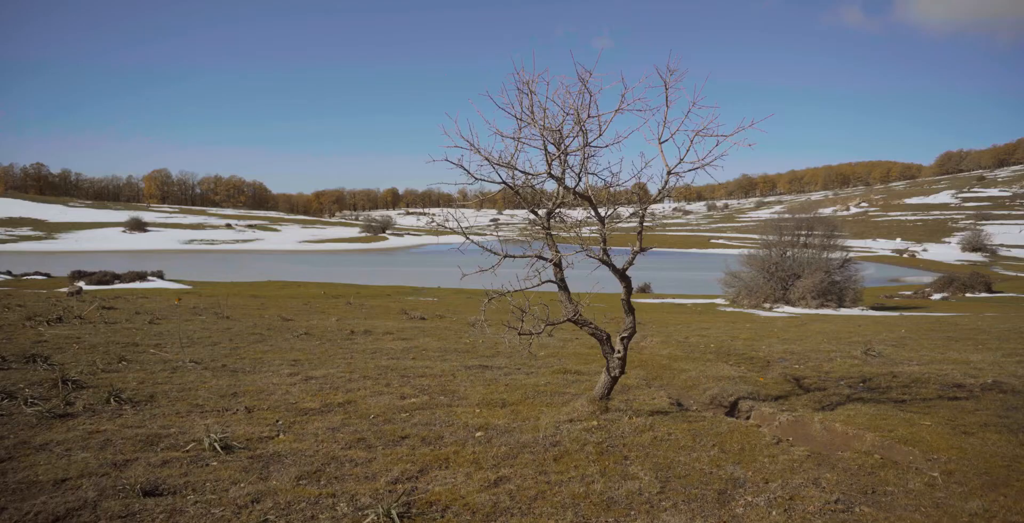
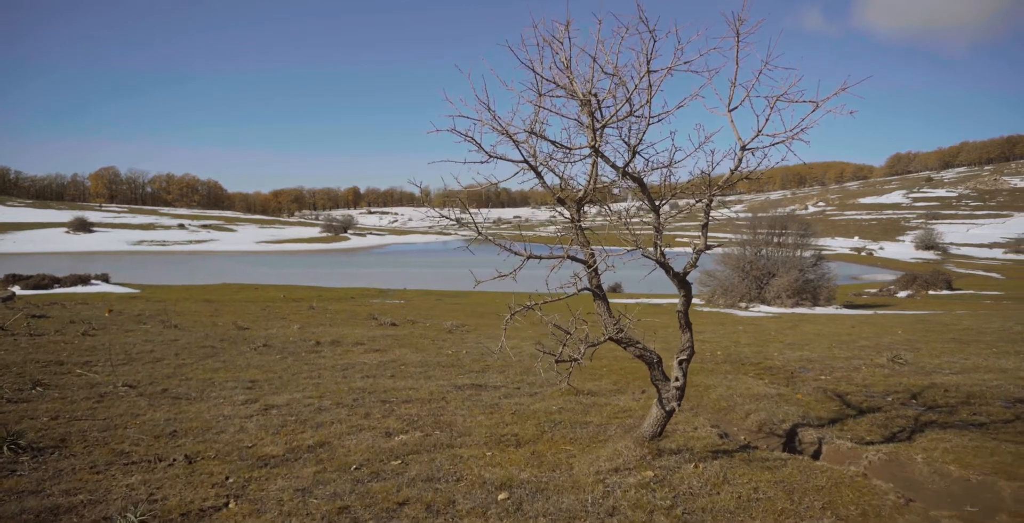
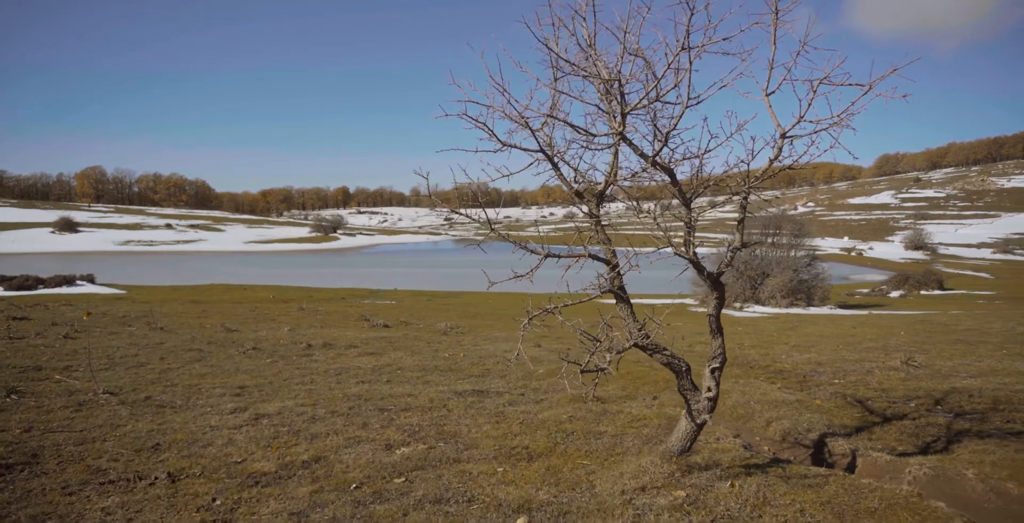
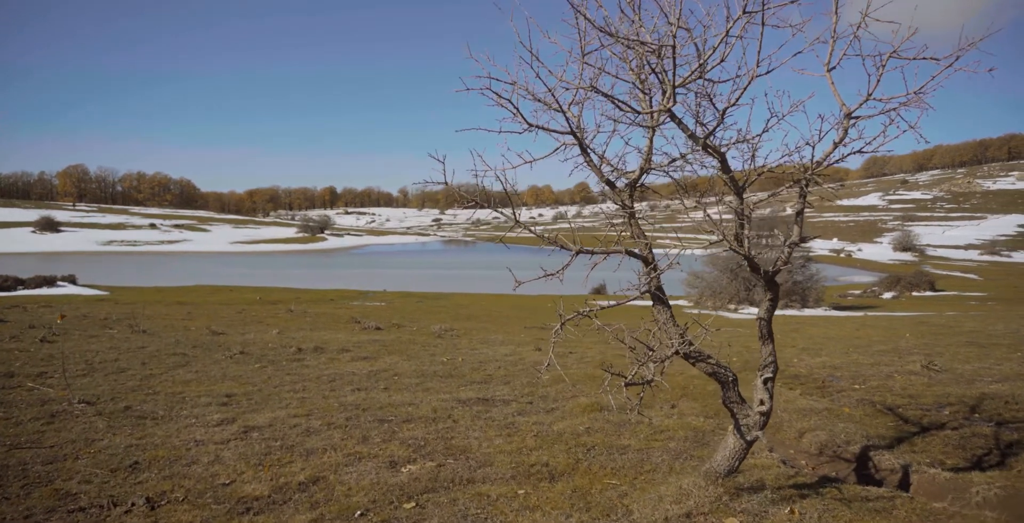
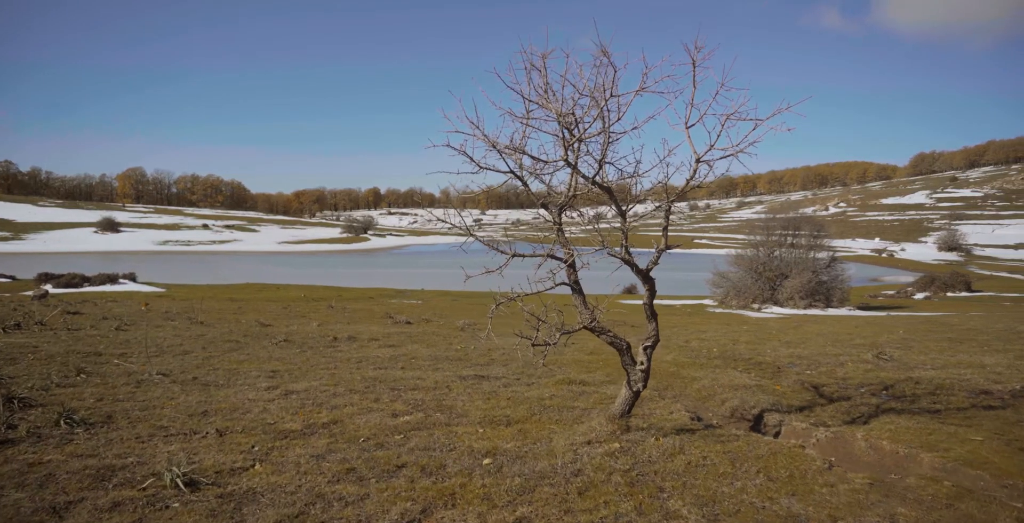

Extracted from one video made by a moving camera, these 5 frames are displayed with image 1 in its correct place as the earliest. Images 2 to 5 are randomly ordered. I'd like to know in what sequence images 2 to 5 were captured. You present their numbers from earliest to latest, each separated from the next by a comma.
5, 2, 3, 4
